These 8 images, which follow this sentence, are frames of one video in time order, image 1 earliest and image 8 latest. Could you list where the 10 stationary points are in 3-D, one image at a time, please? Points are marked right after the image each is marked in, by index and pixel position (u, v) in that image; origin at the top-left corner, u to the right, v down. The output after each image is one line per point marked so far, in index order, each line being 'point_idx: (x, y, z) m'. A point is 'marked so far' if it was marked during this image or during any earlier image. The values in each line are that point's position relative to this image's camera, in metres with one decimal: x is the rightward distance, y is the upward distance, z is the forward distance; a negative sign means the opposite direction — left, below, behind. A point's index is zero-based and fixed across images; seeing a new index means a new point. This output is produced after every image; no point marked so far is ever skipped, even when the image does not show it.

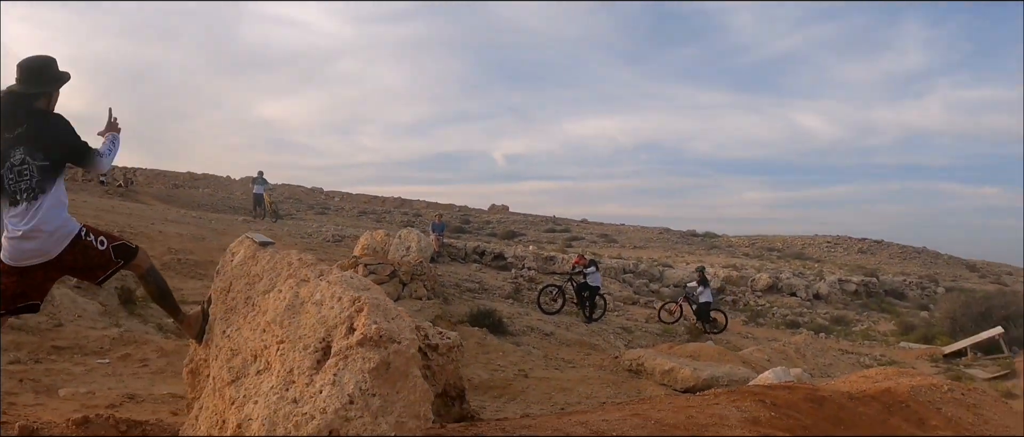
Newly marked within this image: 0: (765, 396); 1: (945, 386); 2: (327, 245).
0: (+1.6, -1.1, +4.1) m
1: (+3.6, -1.4, +5.4) m
2: (-4.3, -0.6, +15.2) m
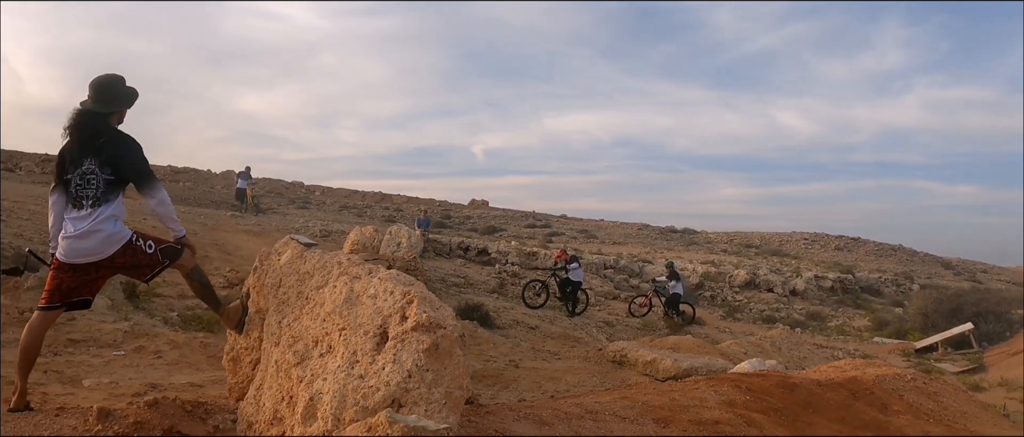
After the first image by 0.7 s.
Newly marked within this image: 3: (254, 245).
0: (+1.5, -1.1, +4.4) m
1: (+3.5, -1.4, +5.8) m
2: (-4.6, -0.5, +15.4) m
3: (-5.3, -0.6, +13.6) m
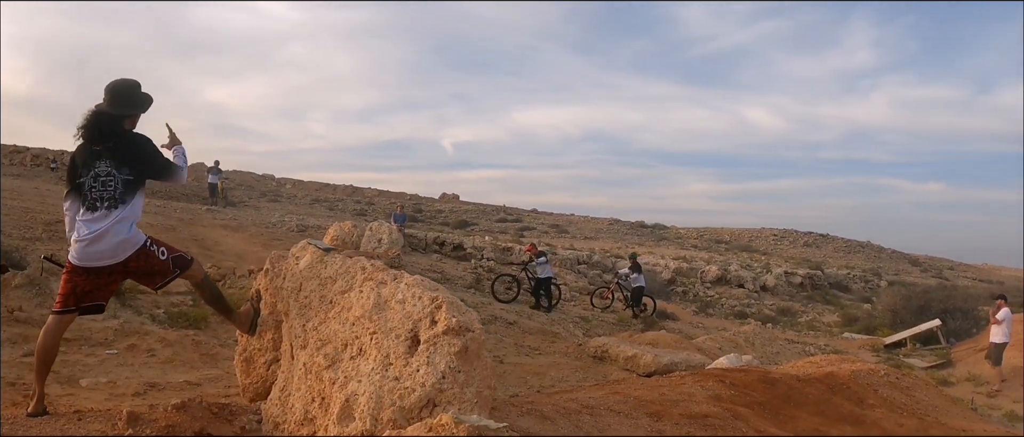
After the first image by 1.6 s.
0: (+1.5, -1.1, +4.5) m
1: (+3.4, -1.4, +6.0) m
2: (-5.1, -0.4, +15.2) m
3: (-5.7, -0.5, +13.5) m
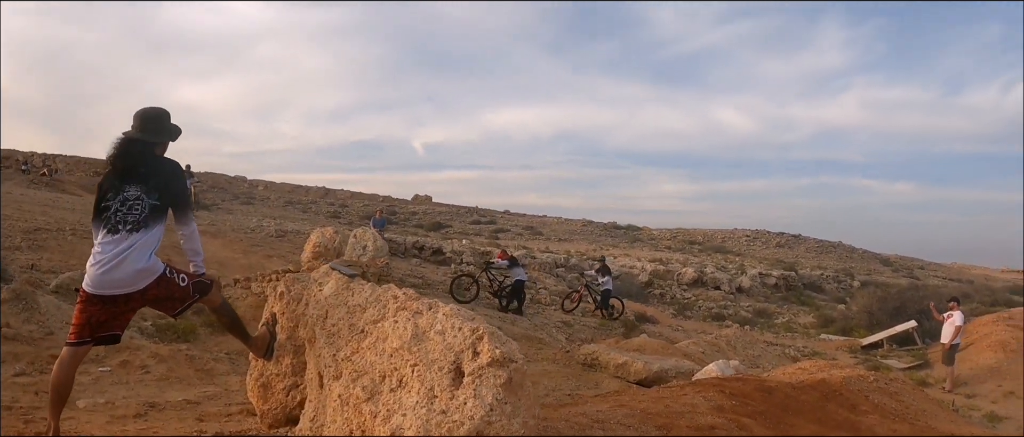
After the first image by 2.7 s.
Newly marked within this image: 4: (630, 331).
0: (+1.4, -1.2, +4.5) m
1: (+3.3, -1.5, +6.1) m
2: (-5.5, -0.5, +15.0) m
3: (-6.0, -0.6, +13.2) m
4: (+2.8, -2.7, +15.9) m
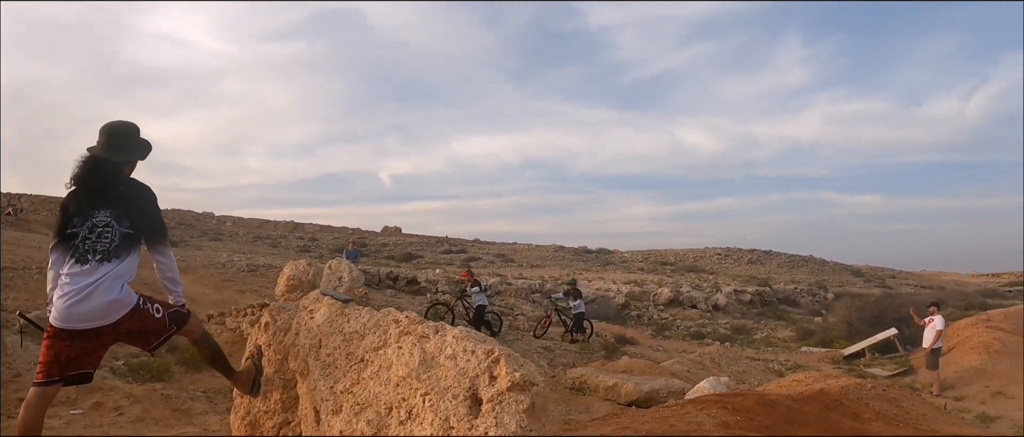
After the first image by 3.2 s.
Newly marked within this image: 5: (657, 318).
0: (+1.4, -1.2, +4.4) m
1: (+3.2, -1.5, +6.0) m
2: (-5.9, -1.3, +14.7) m
3: (-6.4, -1.3, +12.8) m
4: (+2.5, -3.2, +15.8) m
5: (+4.6, -3.1, +20.7) m
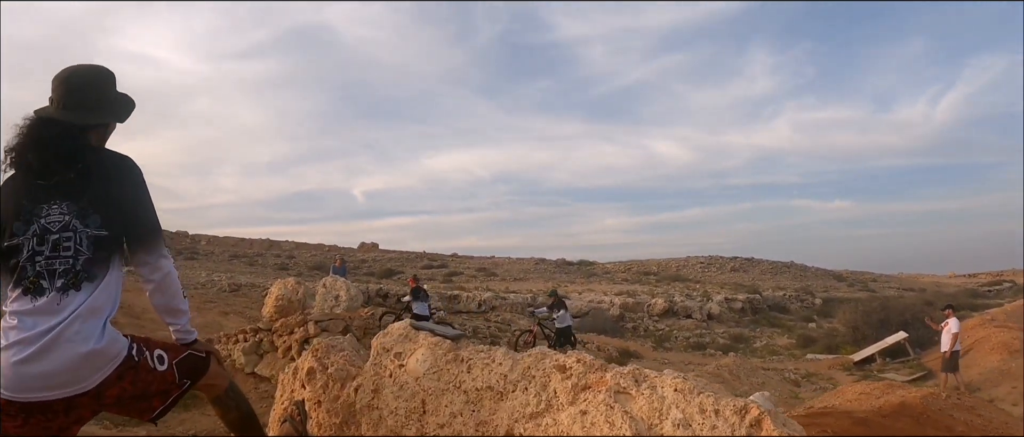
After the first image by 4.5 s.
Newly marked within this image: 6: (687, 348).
0: (+1.7, -1.2, +3.8) m
1: (+3.5, -1.5, +5.5) m
2: (-6.0, -1.6, +13.8) m
3: (-6.4, -1.6, +12.0) m
4: (+2.4, -3.3, +15.1) m
5: (+4.4, -3.3, +20.1) m
6: (+4.9, -3.5, +18.3) m
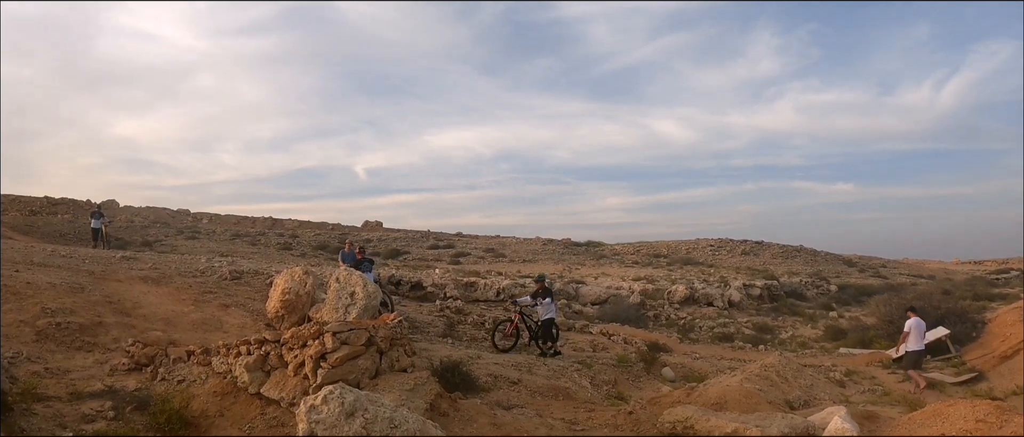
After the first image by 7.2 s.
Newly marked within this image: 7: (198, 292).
0: (+2.1, -1.2, +3.0) m
1: (+3.8, -1.4, +4.7) m
2: (-5.6, -1.2, +13.0) m
3: (-6.0, -1.2, +11.2) m
4: (+2.8, -3.0, +14.4) m
5: (+4.8, -2.8, +19.3) m
6: (+5.3, -3.1, +17.5) m
7: (-5.6, -1.2, +11.8) m
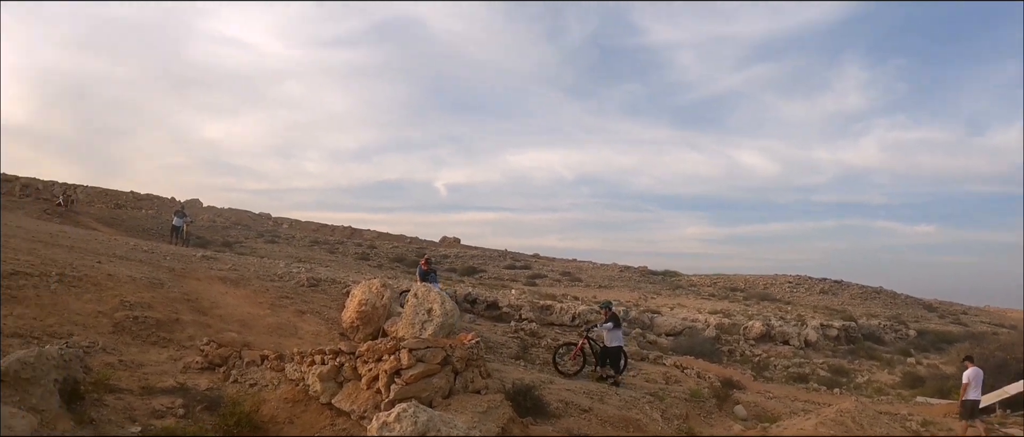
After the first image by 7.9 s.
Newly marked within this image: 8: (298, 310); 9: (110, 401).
0: (+2.3, -1.4, +2.6) m
1: (+4.2, -1.8, +4.1) m
2: (-4.3, -1.4, +13.3) m
3: (-4.9, -1.3, +11.6) m
4: (+4.0, -3.7, +13.8) m
5: (+6.5, -3.8, +18.6) m
6: (+6.8, -4.0, +16.7) m
7: (-4.4, -1.3, +12.2) m
8: (-3.8, -1.5, +11.5) m
9: (-4.2, -1.9, +7.0) m
